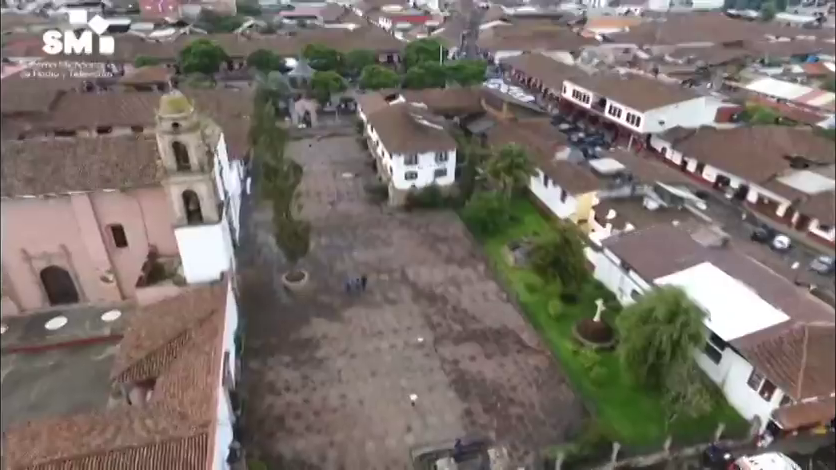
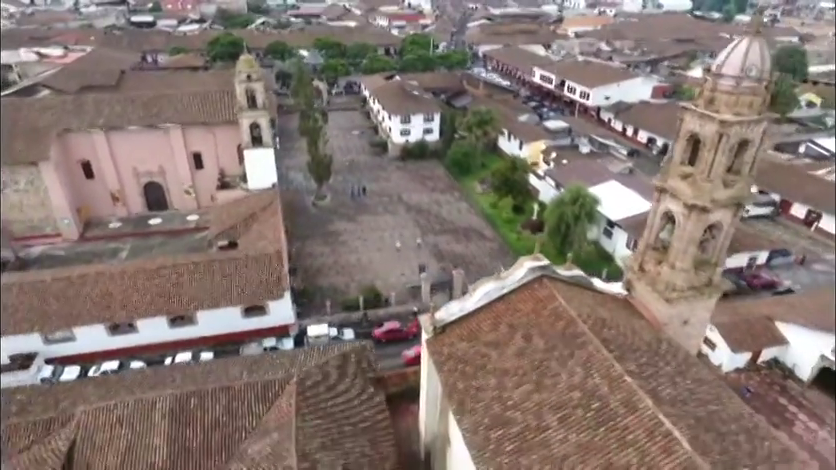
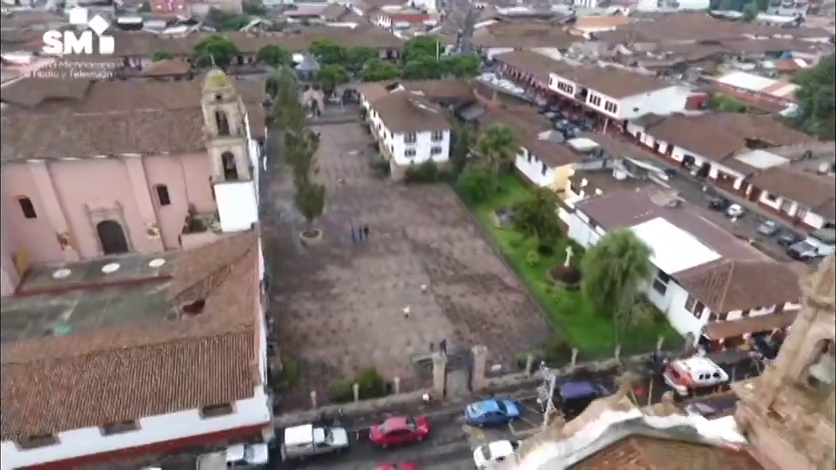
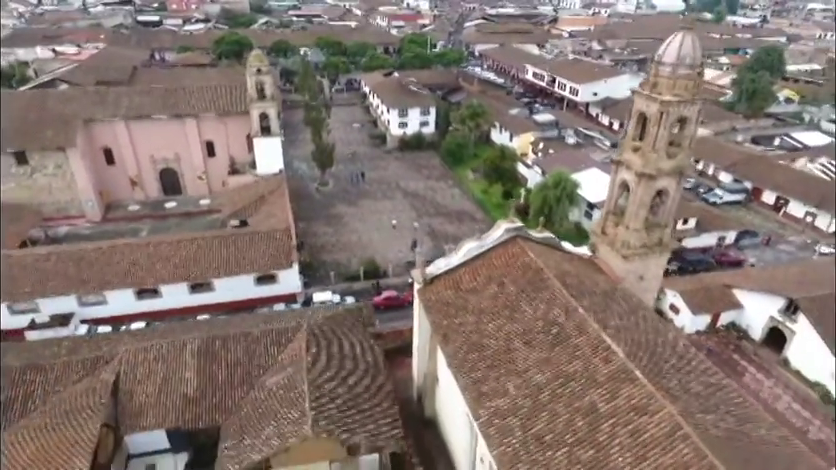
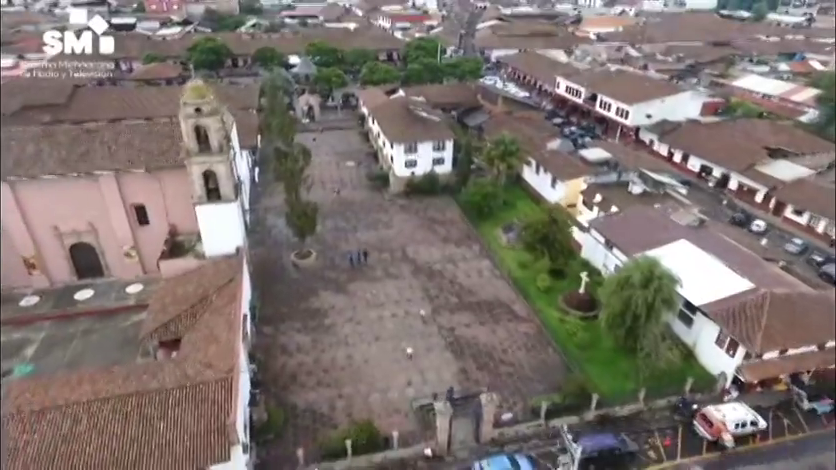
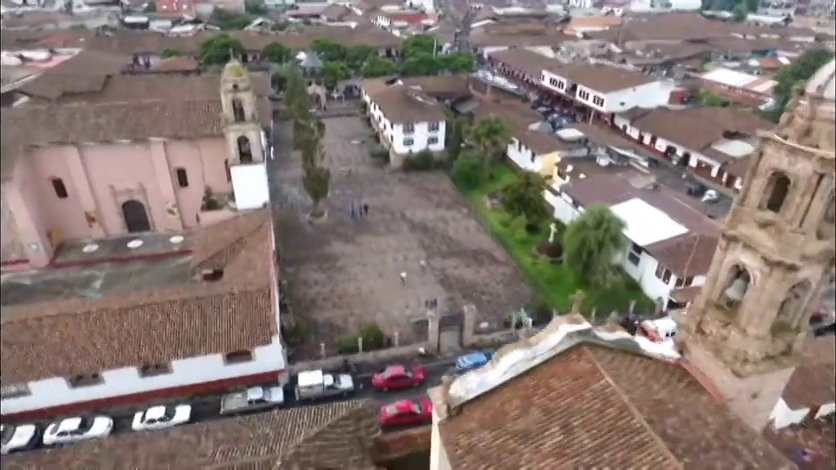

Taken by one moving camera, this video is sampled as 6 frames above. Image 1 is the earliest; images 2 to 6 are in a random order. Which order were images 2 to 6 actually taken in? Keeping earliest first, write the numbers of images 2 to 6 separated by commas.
5, 3, 6, 2, 4
